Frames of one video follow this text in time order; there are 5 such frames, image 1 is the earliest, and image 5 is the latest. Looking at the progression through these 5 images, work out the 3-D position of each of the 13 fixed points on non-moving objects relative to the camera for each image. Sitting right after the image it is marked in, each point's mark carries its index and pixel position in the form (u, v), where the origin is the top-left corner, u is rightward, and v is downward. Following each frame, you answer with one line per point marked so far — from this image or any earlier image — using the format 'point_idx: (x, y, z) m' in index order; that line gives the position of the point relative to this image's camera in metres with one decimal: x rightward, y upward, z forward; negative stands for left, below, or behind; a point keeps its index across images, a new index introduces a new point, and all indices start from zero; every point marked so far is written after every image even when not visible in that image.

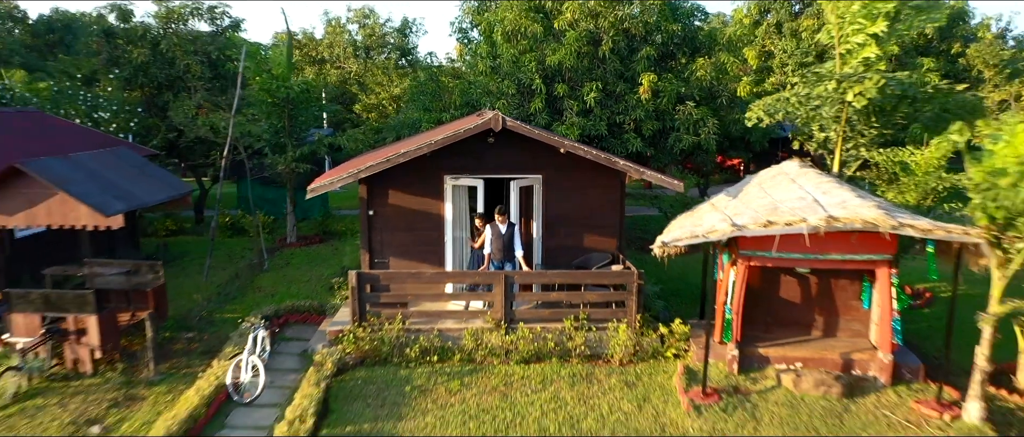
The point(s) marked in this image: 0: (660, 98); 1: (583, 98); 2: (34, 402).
0: (+2.6, +2.1, +12.0) m
1: (+1.2, +2.1, +12.1) m
2: (-4.5, -1.7, +6.6) m
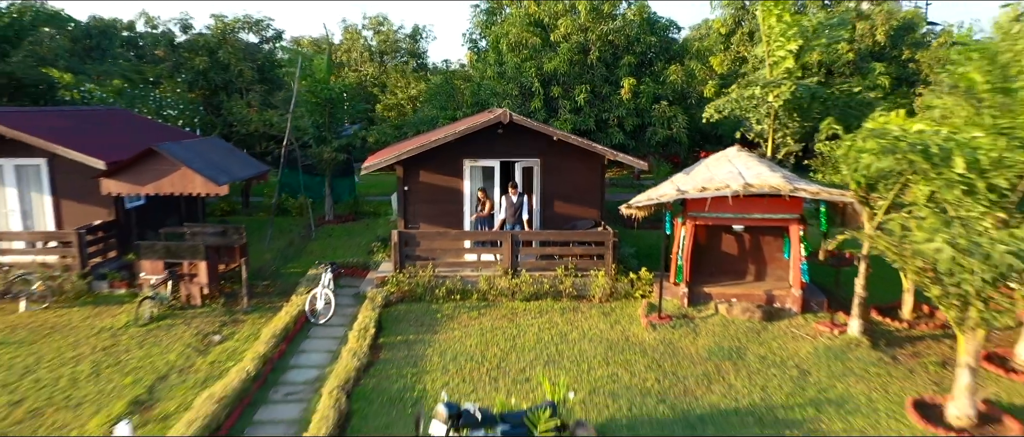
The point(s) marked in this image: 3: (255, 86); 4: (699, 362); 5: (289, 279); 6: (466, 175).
0: (+2.6, +2.5, +14.4) m
1: (+1.3, +2.5, +14.4) m
2: (-4.5, -1.3, +9.0) m
3: (-6.0, +3.1, +16.3) m
4: (+2.2, -1.7, +8.0) m
5: (-3.4, -0.9, +10.7) m
6: (-0.7, +0.7, +11.0) m
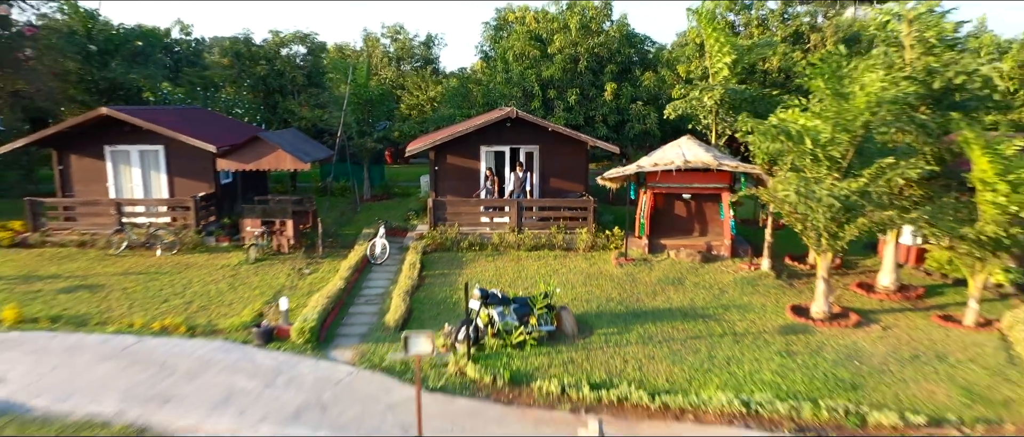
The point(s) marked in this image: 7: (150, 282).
0: (+2.8, +3.1, +17.8) m
1: (+1.4, +3.0, +17.8) m
2: (-4.4, -0.8, +12.4) m
3: (-5.8, +3.6, +19.7) m
4: (+2.3, -1.1, +11.4) m
5: (-3.3, -0.4, +14.1) m
6: (-0.6, +1.2, +14.4) m
7: (-5.8, -1.0, +11.1) m
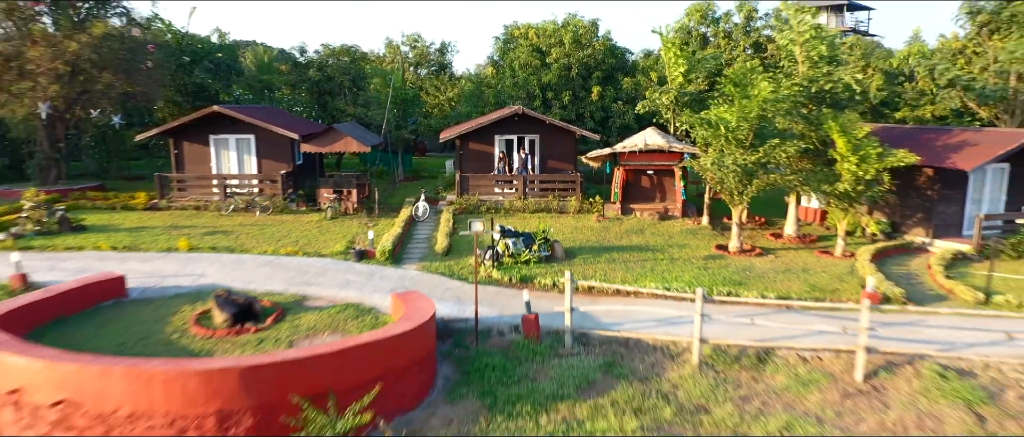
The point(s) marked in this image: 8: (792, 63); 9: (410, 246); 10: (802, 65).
0: (+2.9, +3.8, +22.3) m
1: (+1.6, +3.8, +22.3) m
2: (-4.2, 0.0, +16.9) m
3: (-5.7, +4.4, +24.1) m
4: (+2.4, -0.3, +15.9) m
5: (-3.2, +0.4, +18.6) m
6: (-0.4, +2.0, +18.9) m
7: (-5.6, -0.3, +15.6) m
8: (+6.2, +3.5, +15.5) m
9: (-2.1, -0.6, +14.5) m
10: (+6.3, +3.3, +15.2) m
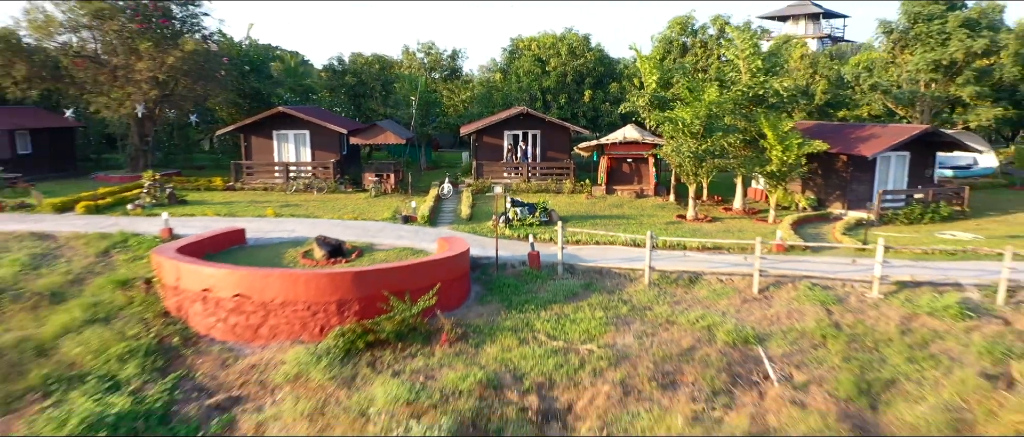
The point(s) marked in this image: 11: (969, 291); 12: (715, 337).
0: (+3.1, +4.5, +26.6) m
1: (+1.8, +4.5, +26.6) m
2: (-4.0, +0.7, +21.2) m
3: (-5.4, +5.0, +28.5) m
4: (+2.6, +0.3, +20.2) m
5: (-3.0, +1.1, +22.9) m
6: (-0.2, +2.7, +23.2) m
7: (-5.4, +0.4, +20.0) m
8: (+6.4, +4.1, +19.8) m
9: (-1.9, +0.1, +18.9) m
10: (+6.5, +4.0, +19.5) m
11: (+8.6, -1.4, +13.1) m
12: (+3.5, -2.0, +11.8) m
